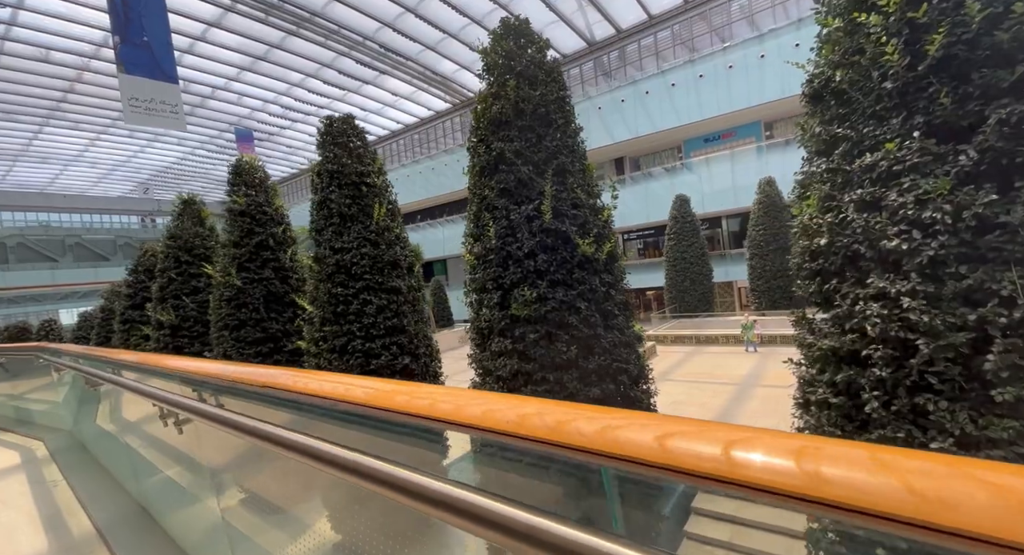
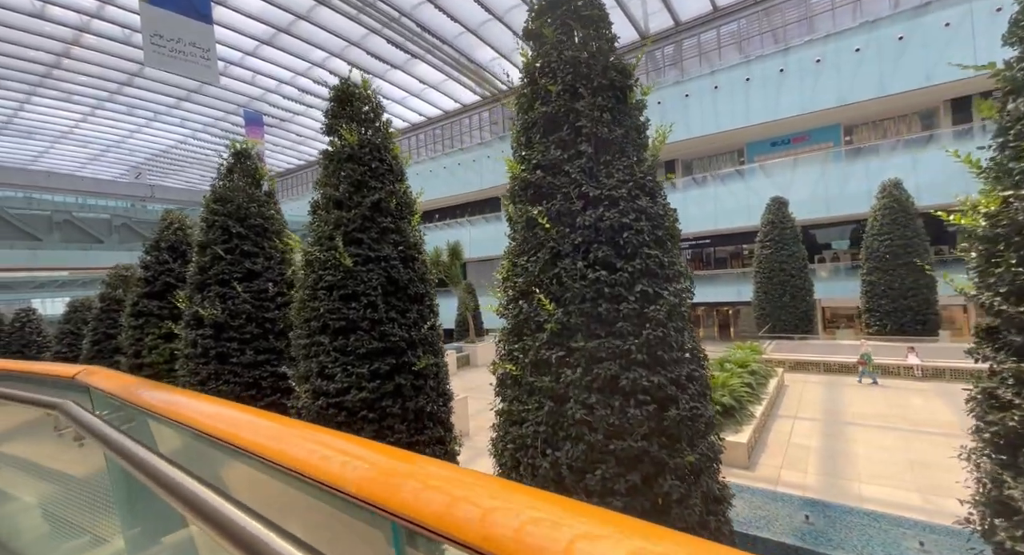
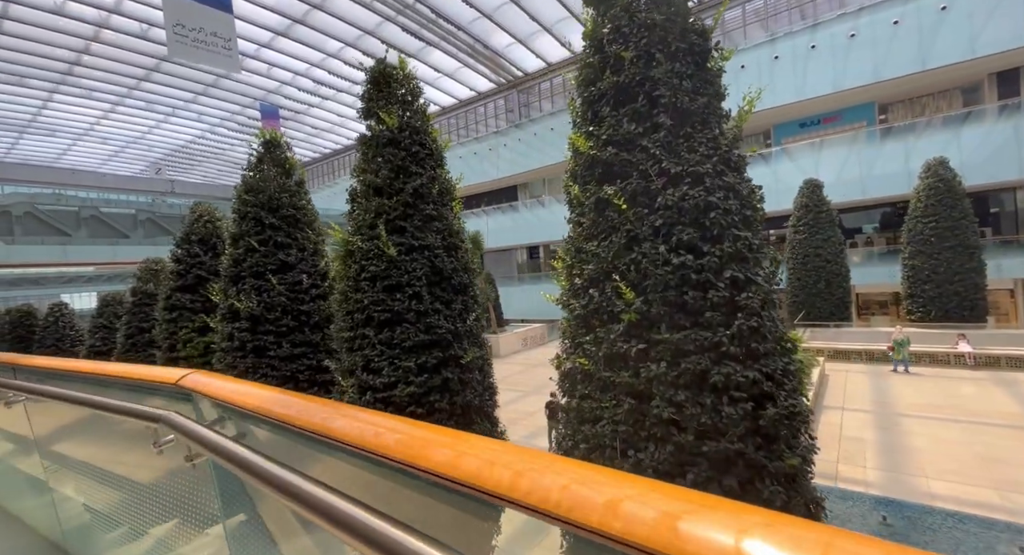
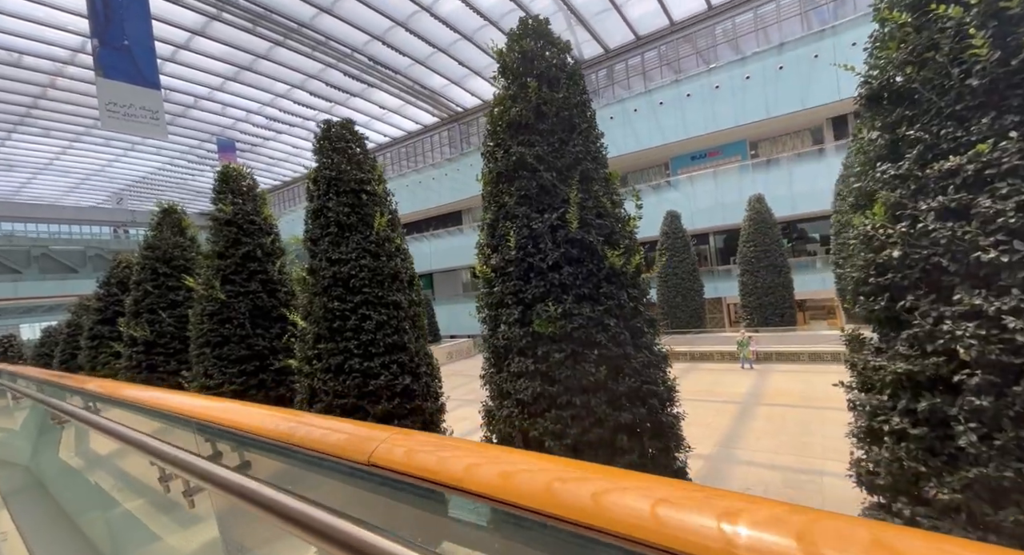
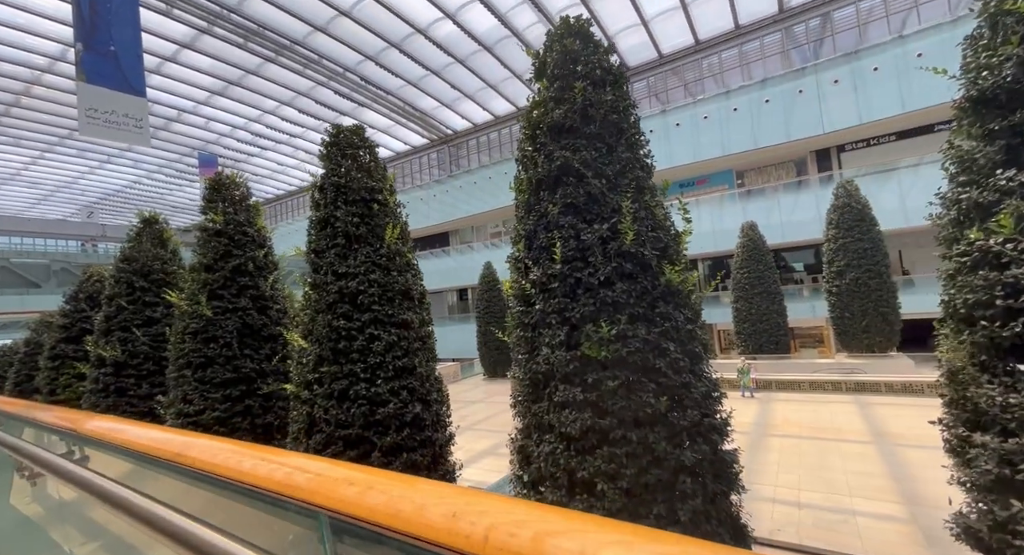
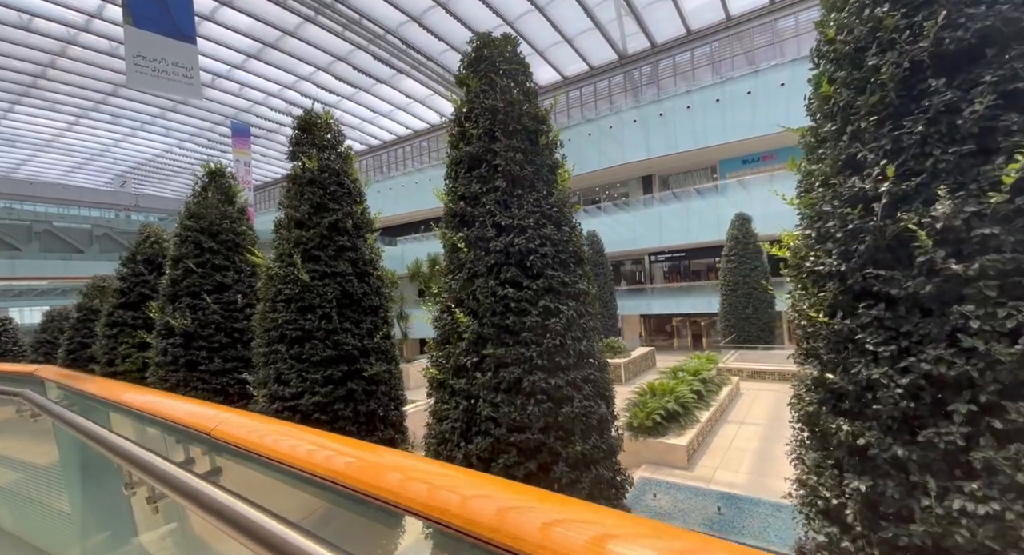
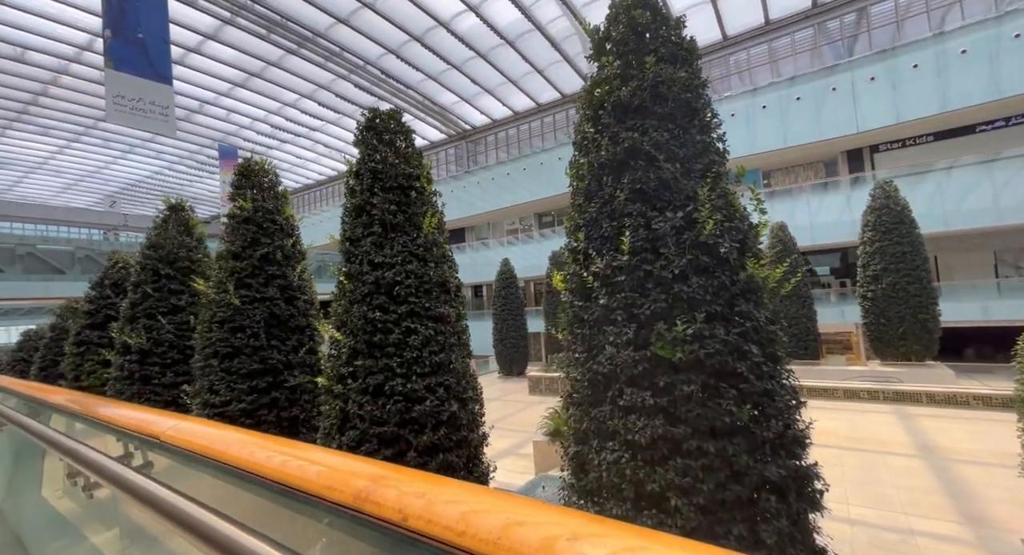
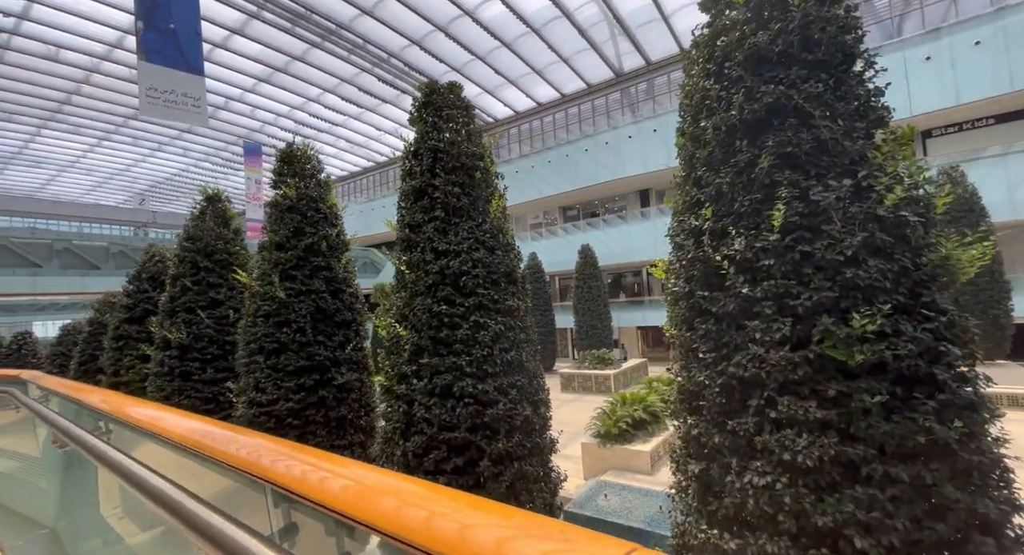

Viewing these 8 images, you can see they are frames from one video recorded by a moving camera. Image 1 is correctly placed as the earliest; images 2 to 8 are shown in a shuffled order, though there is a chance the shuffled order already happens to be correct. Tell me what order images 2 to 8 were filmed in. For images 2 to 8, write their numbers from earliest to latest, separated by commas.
4, 5, 7, 8, 6, 2, 3
